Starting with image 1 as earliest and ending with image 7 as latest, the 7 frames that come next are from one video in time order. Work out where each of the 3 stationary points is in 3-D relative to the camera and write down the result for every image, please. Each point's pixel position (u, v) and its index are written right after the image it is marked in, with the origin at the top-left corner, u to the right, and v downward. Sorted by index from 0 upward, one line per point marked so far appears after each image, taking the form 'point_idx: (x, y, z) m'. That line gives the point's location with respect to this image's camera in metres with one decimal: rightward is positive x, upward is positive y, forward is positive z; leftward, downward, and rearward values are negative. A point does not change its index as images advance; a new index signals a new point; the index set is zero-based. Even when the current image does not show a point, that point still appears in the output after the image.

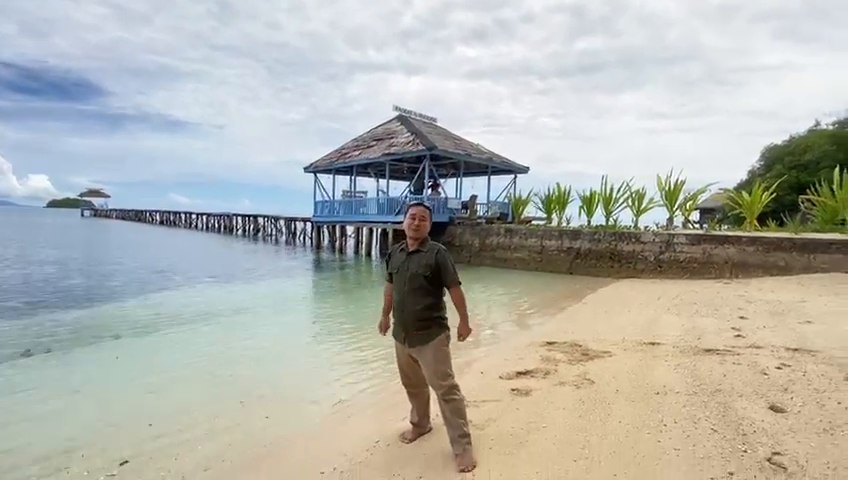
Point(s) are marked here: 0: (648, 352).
0: (+2.4, -1.2, +5.1) m
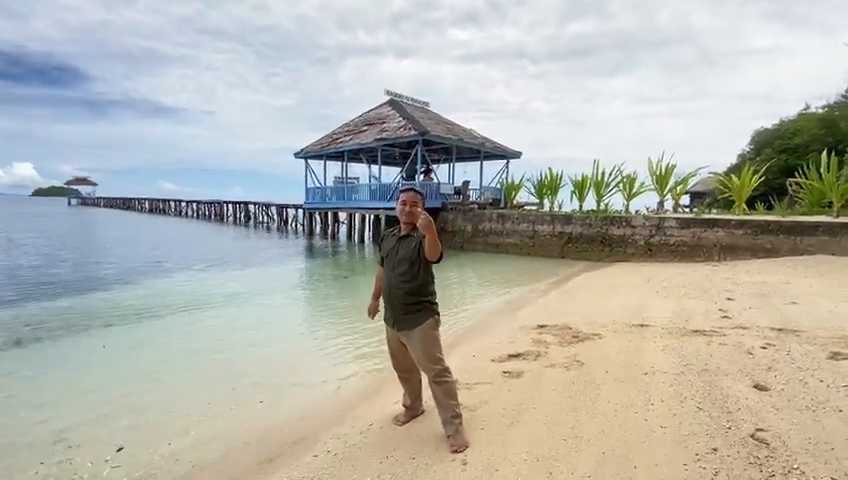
0: (+2.3, -1.0, +5.2) m
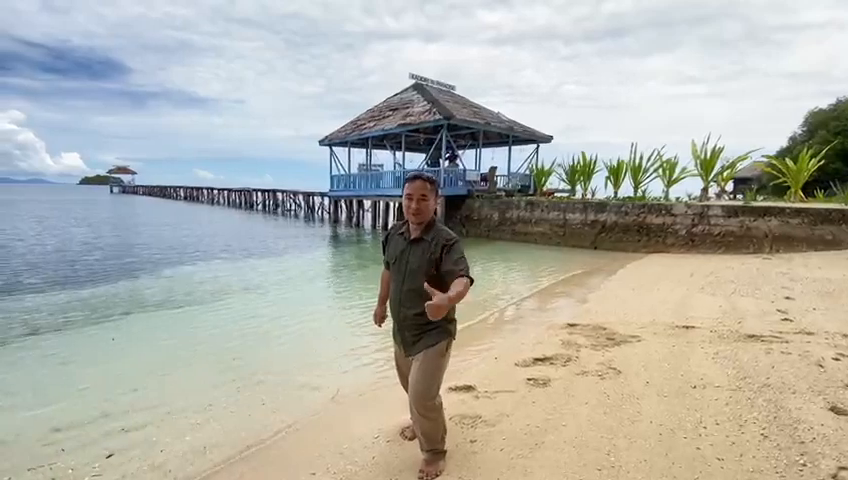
0: (+2.5, -0.9, +4.6) m
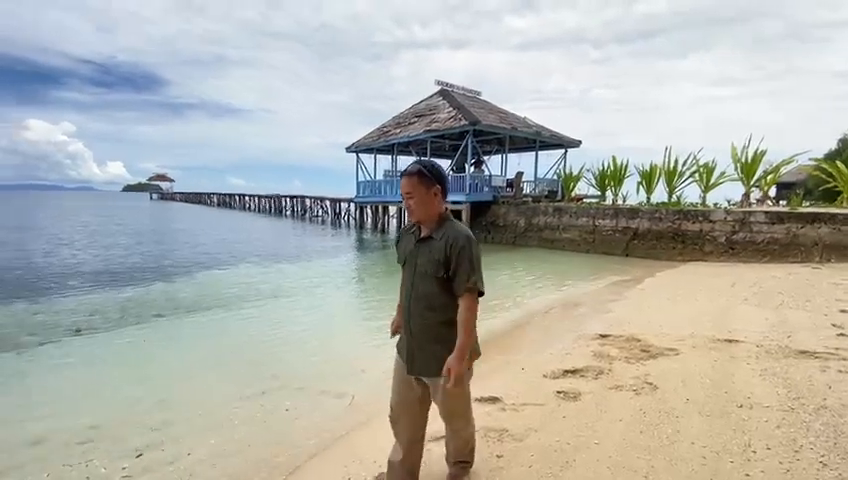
0: (+2.7, -1.0, +4.3) m
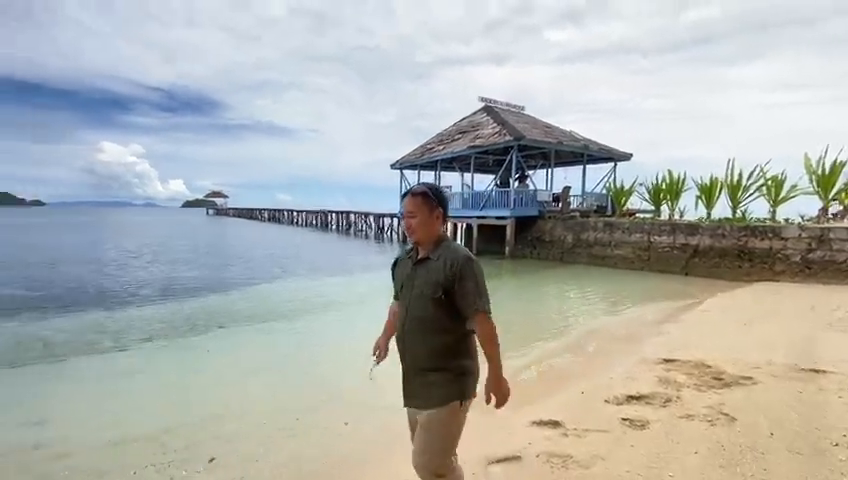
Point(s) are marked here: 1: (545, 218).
0: (+3.2, -1.2, +3.9) m
1: (+4.5, +0.8, +17.5) m
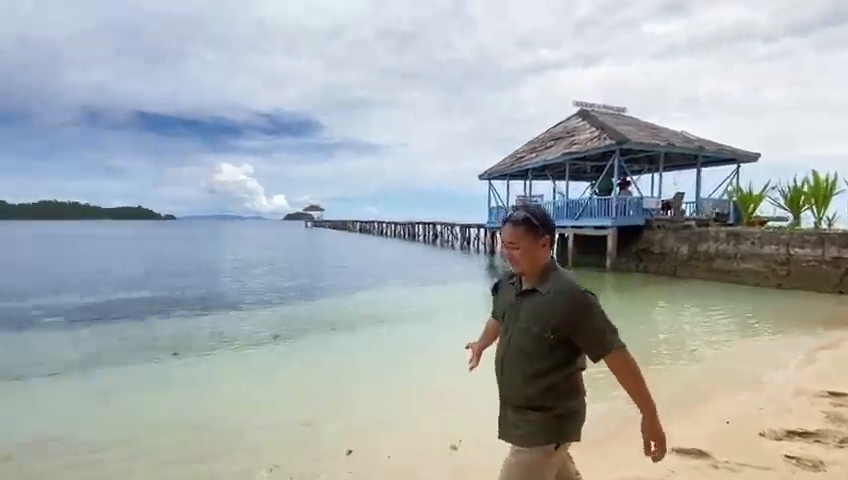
0: (+4.0, -1.3, +2.9) m
1: (+7.7, +0.4, +16.1) m
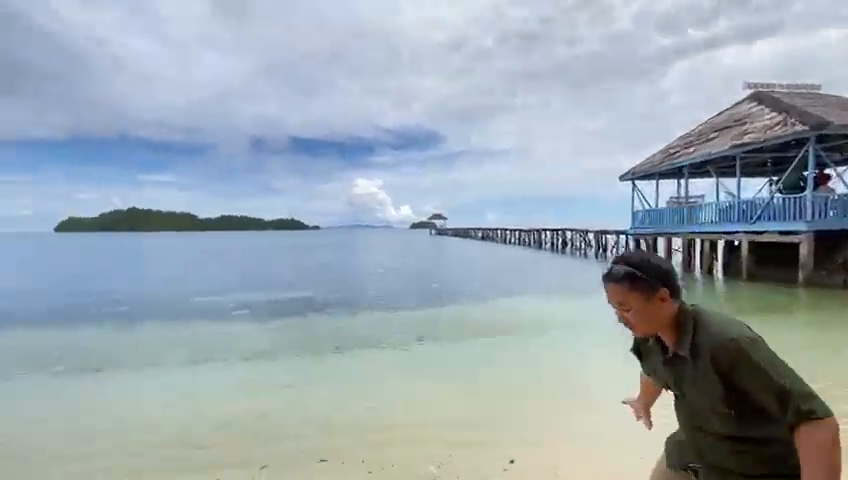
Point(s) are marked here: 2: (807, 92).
0: (+4.7, -1.3, +1.0) m
1: (+11.7, +0.2, +12.8) m
2: (+12.8, +5.0, +16.2) m
